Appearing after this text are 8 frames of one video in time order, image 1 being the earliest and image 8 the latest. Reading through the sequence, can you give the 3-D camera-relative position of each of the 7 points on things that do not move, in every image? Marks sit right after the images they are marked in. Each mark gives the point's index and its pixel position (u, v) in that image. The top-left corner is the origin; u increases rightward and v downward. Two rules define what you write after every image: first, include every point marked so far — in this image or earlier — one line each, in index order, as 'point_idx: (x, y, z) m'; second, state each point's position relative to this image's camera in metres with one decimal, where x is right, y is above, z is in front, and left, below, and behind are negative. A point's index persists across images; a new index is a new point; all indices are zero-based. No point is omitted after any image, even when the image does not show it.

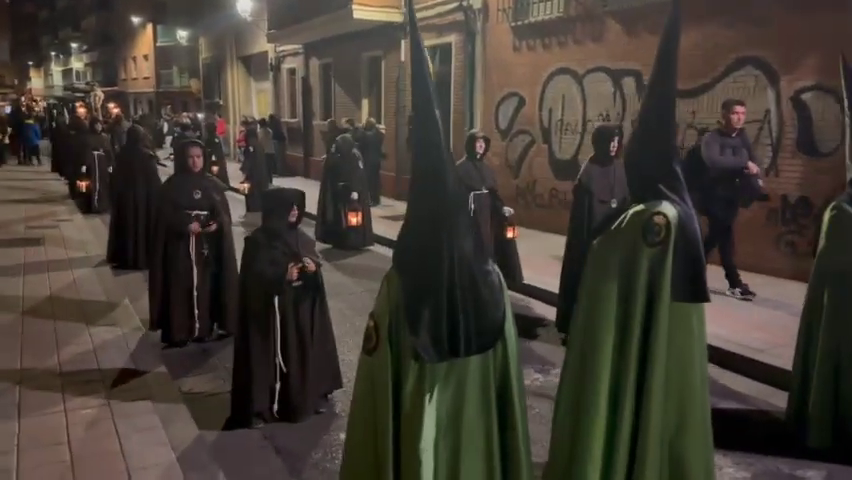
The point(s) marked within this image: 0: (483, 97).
0: (+1.3, +3.2, +15.6) m
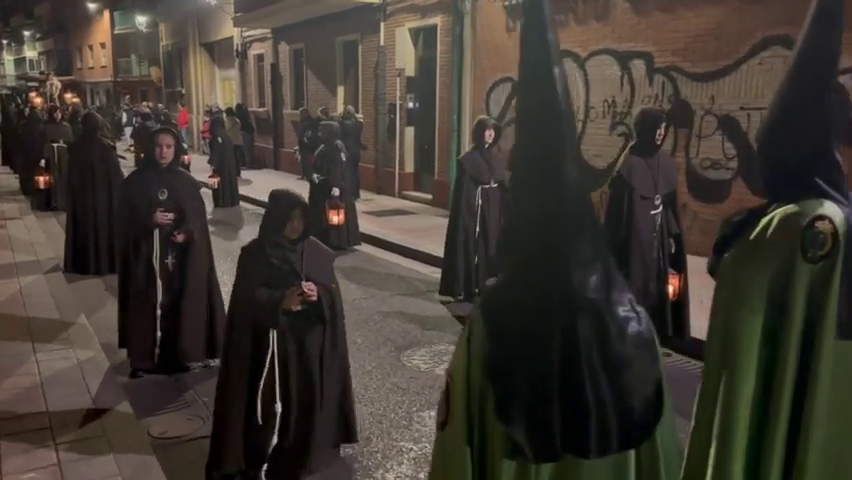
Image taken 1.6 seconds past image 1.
0: (+1.0, +3.3, +14.6) m
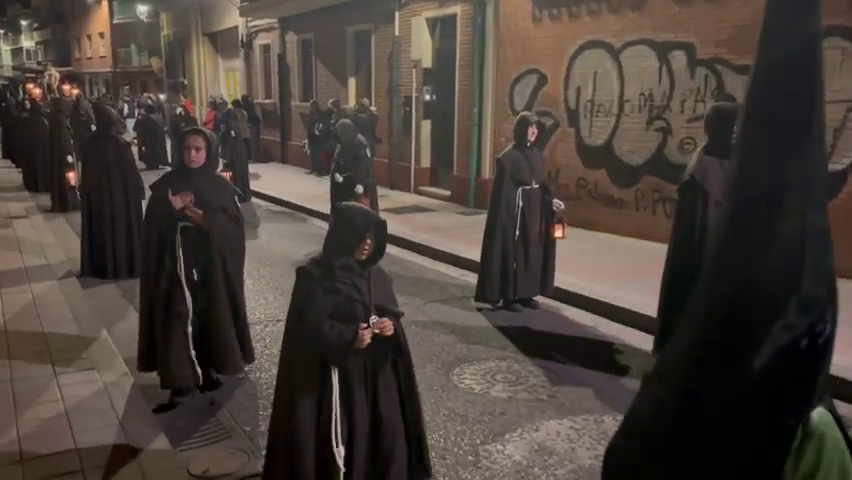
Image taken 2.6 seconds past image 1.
0: (+1.4, +3.3, +14.0) m
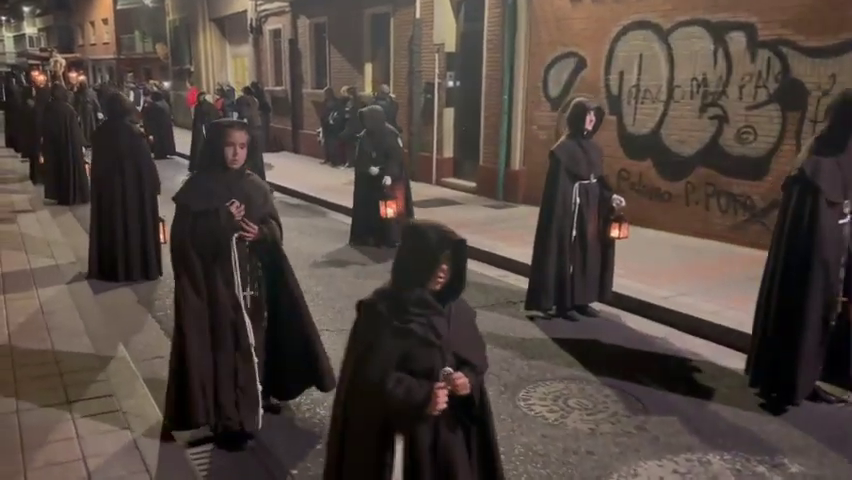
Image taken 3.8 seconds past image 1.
0: (+1.9, +3.4, +13.2) m
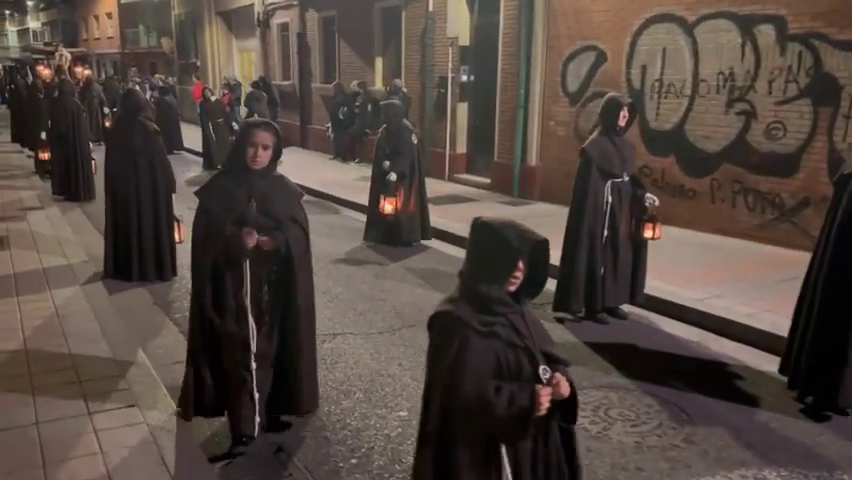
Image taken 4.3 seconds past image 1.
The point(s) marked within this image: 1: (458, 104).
0: (+2.2, +3.4, +12.9) m
1: (+0.7, +3.1, +15.7) m
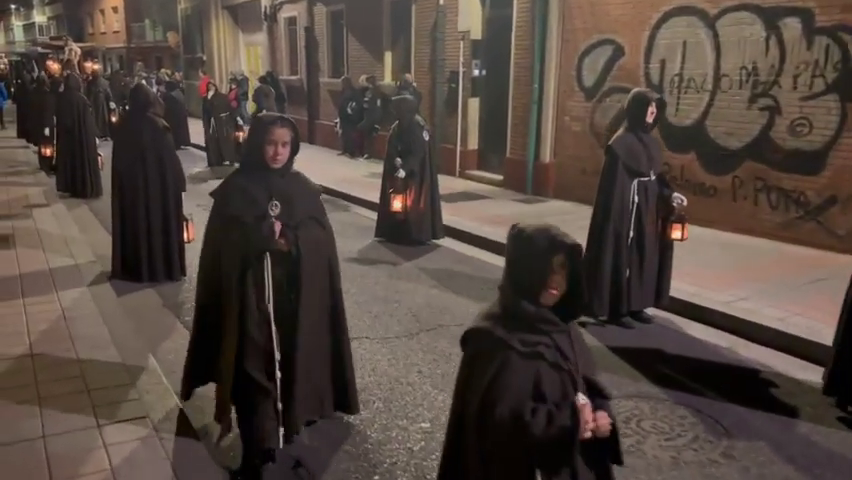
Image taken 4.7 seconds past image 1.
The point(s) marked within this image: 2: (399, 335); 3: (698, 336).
0: (+2.4, +3.5, +12.6) m
1: (+1.0, +3.1, +15.5) m
2: (-0.3, -0.9, +6.6) m
3: (+2.6, -0.9, +6.6) m
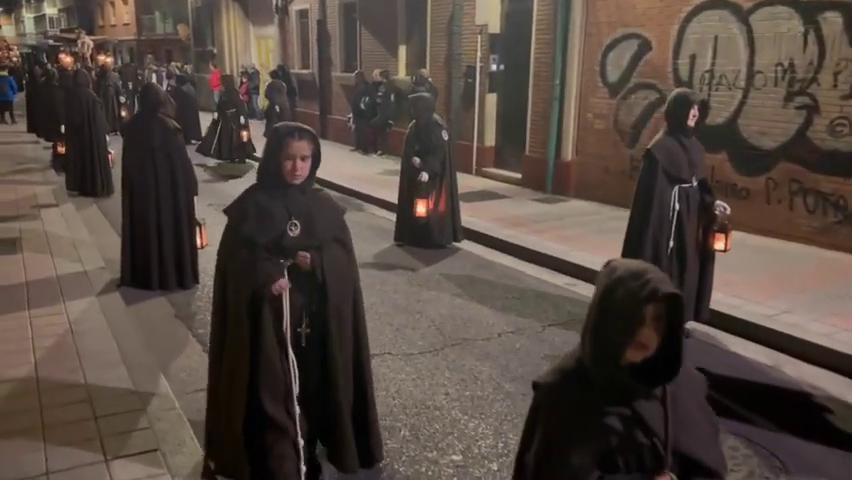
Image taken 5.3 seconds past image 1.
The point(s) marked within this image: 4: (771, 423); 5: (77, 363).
0: (+2.7, +3.4, +12.2) m
1: (+1.3, +3.1, +15.0) m
2: (0.0, -1.0, +6.2) m
3: (+2.8, -1.0, +6.2) m
4: (+2.4, -1.3, +5.0) m
5: (-2.7, -1.0, +5.4) m
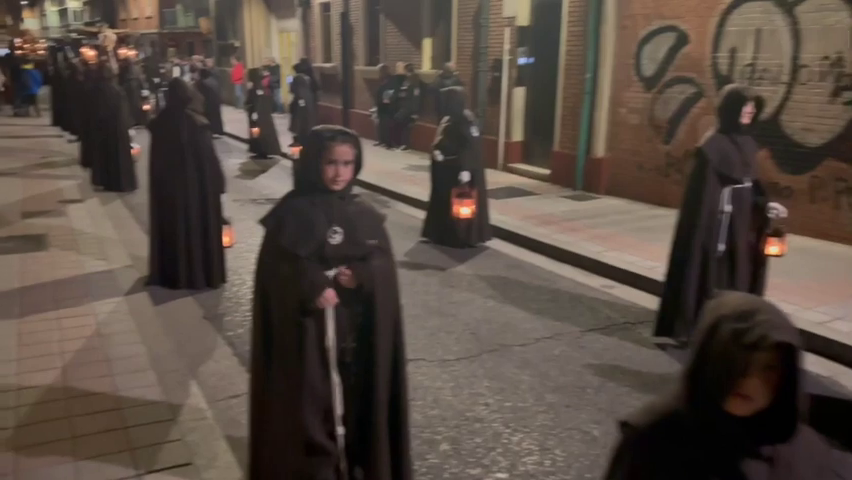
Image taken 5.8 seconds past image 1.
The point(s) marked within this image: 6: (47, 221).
0: (+3.2, +3.5, +11.8) m
1: (+1.9, +3.2, +14.7) m
2: (+0.3, -1.0, +6.0) m
3: (+3.1, -1.0, +5.9) m
4: (+2.7, -1.3, +4.7) m
5: (-2.4, -1.0, +5.3) m
6: (-5.7, +0.3, +10.4) m
